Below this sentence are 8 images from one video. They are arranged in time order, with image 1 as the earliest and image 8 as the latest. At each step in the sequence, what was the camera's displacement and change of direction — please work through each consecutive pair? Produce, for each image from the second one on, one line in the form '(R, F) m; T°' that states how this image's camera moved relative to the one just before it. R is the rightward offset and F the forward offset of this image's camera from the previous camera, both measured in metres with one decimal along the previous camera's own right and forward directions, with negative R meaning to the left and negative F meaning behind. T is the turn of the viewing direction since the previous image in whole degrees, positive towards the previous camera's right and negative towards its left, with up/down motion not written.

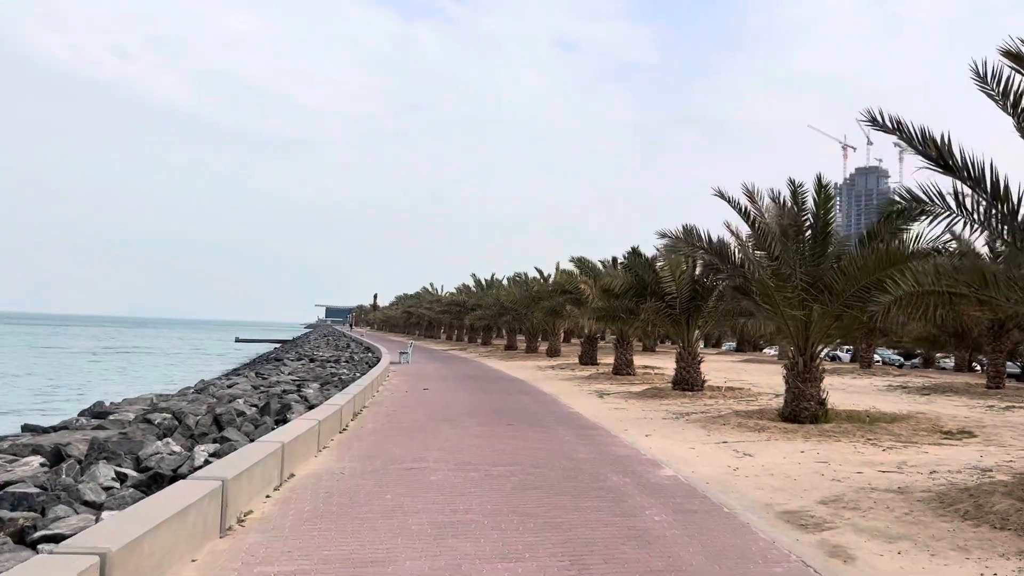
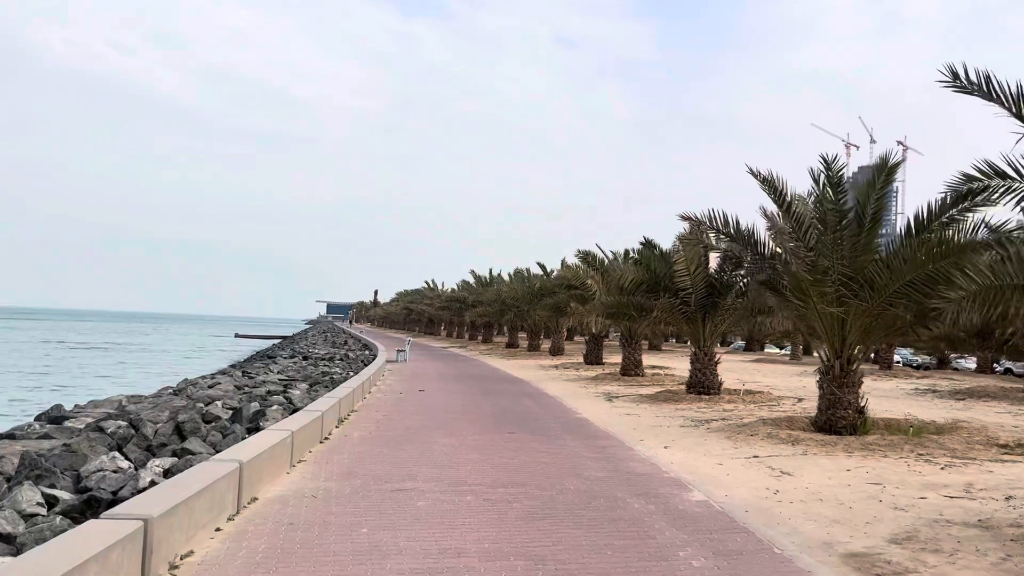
(0.0, +1.3) m; 0°
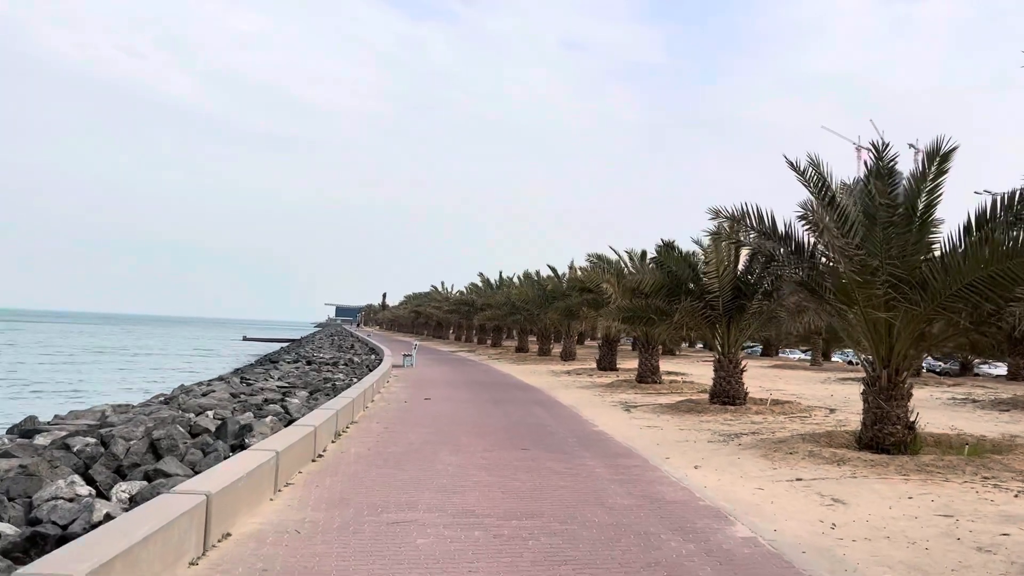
(-0.1, +1.0) m; -1°
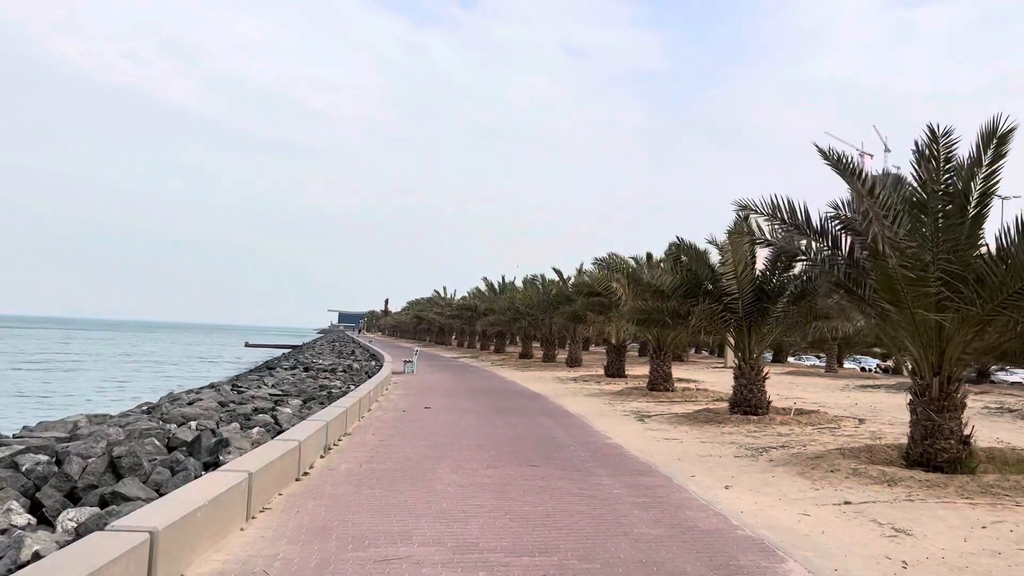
(-0.1, +1.0) m; 0°
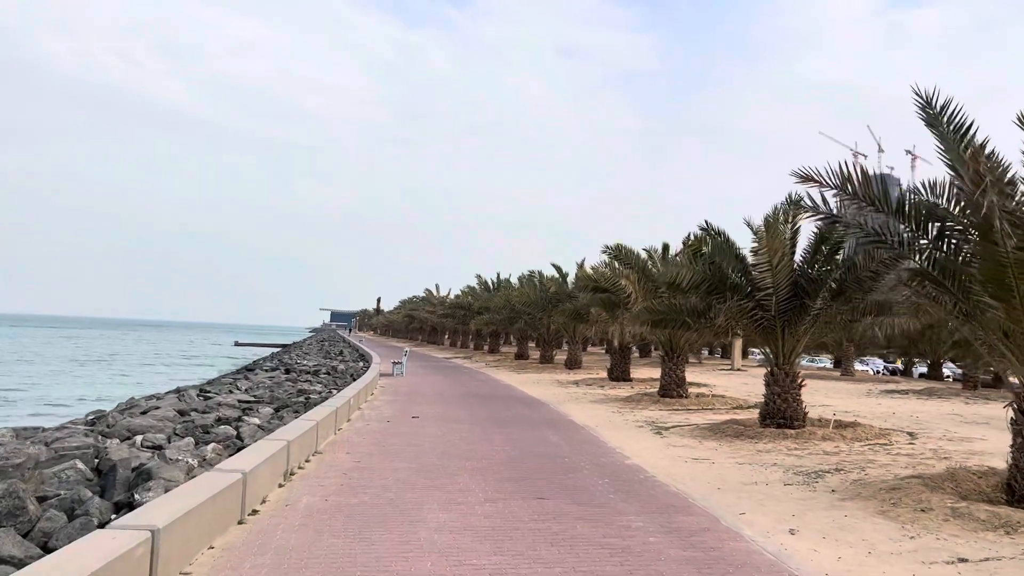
(-0.1, +1.8) m; +1°
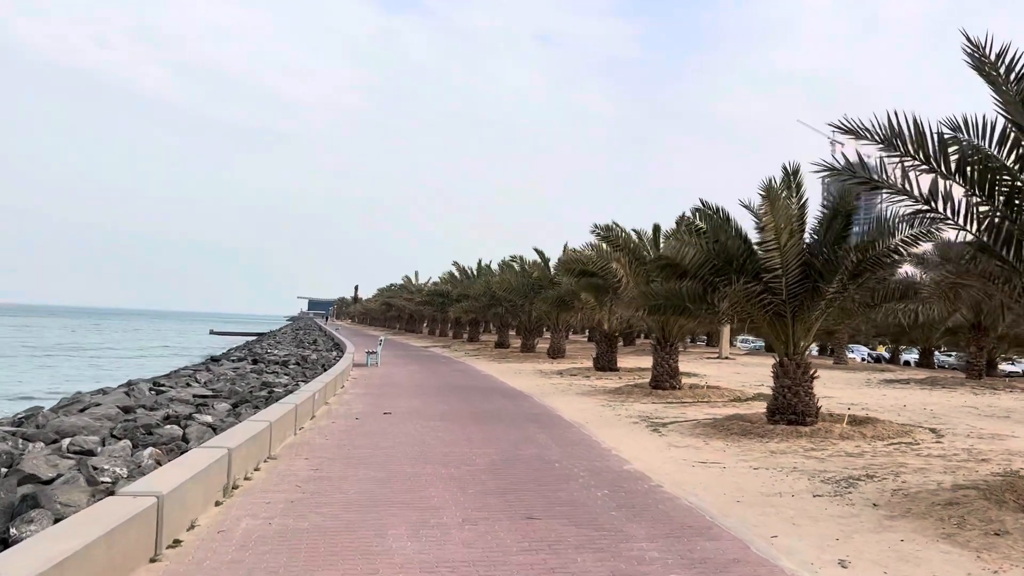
(0.0, +1.3) m; +2°
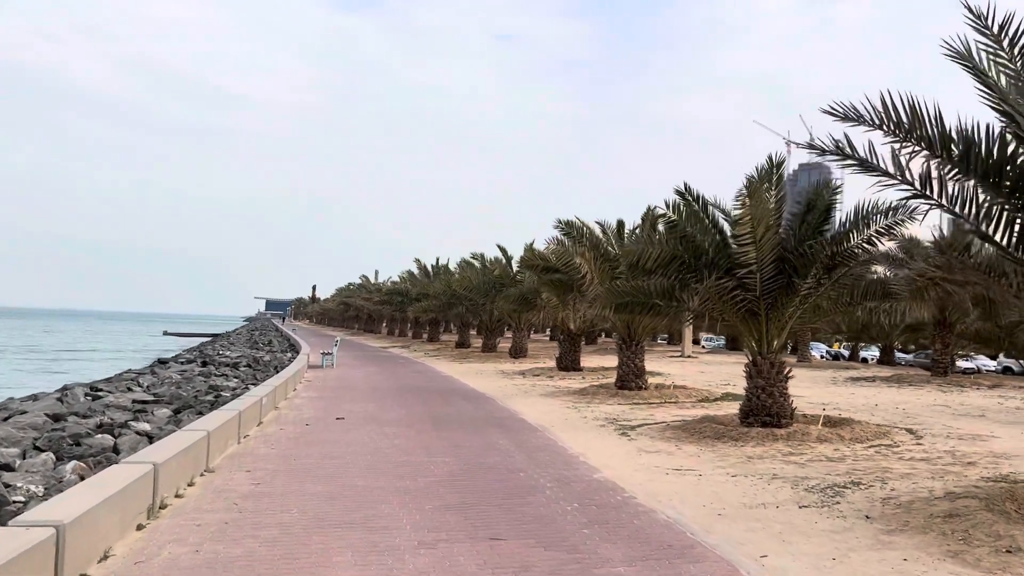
(0.0, +0.7) m; +3°
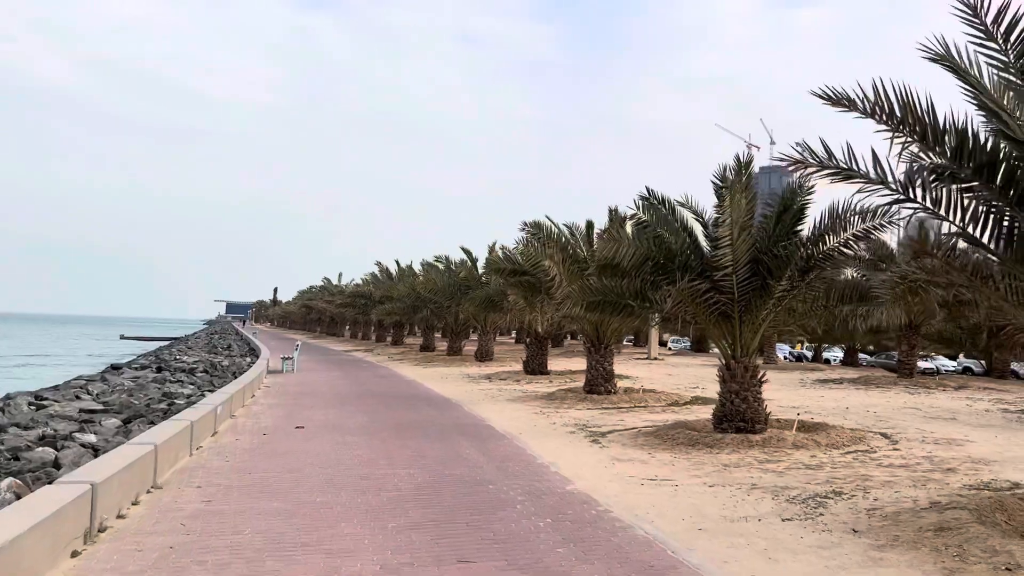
(0.0, +0.4) m; +3°
